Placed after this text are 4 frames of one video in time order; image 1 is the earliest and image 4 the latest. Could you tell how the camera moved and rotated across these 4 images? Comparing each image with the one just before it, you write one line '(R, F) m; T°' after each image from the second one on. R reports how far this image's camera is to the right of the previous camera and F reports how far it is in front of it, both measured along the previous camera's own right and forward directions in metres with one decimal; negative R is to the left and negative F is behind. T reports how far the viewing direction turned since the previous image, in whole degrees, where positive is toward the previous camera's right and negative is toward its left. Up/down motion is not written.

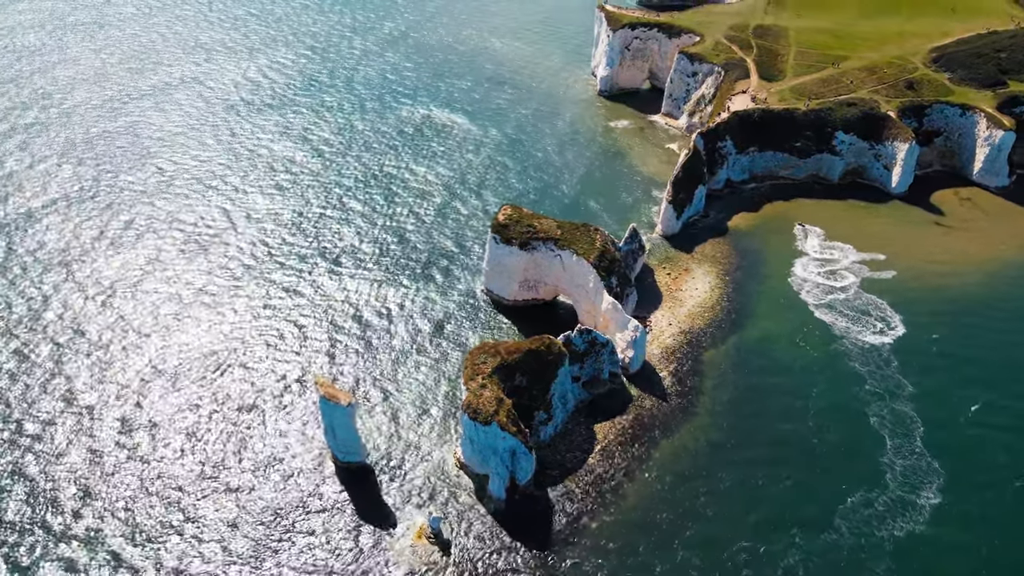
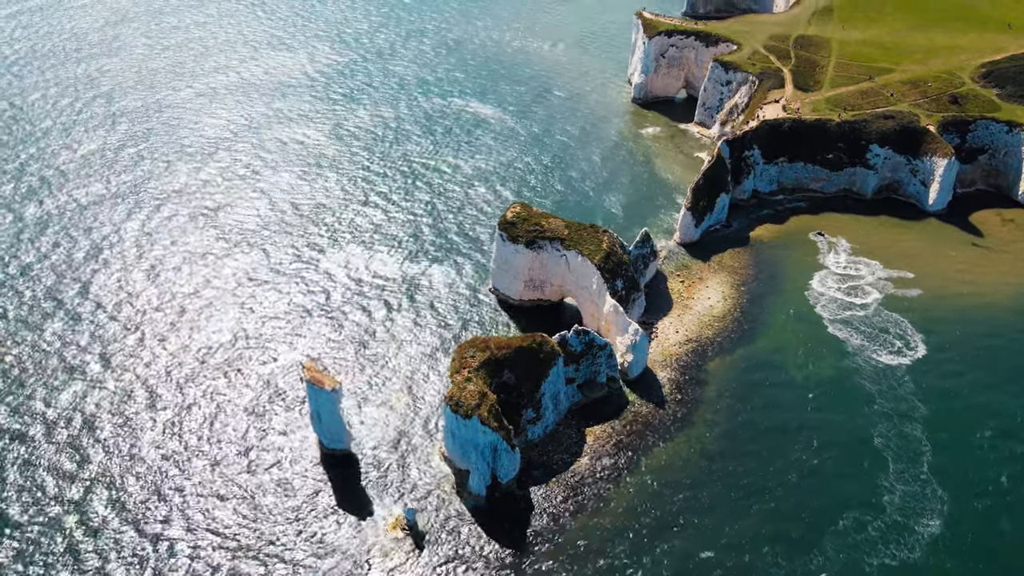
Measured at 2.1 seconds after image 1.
(+4.2, +0.8) m; -4°
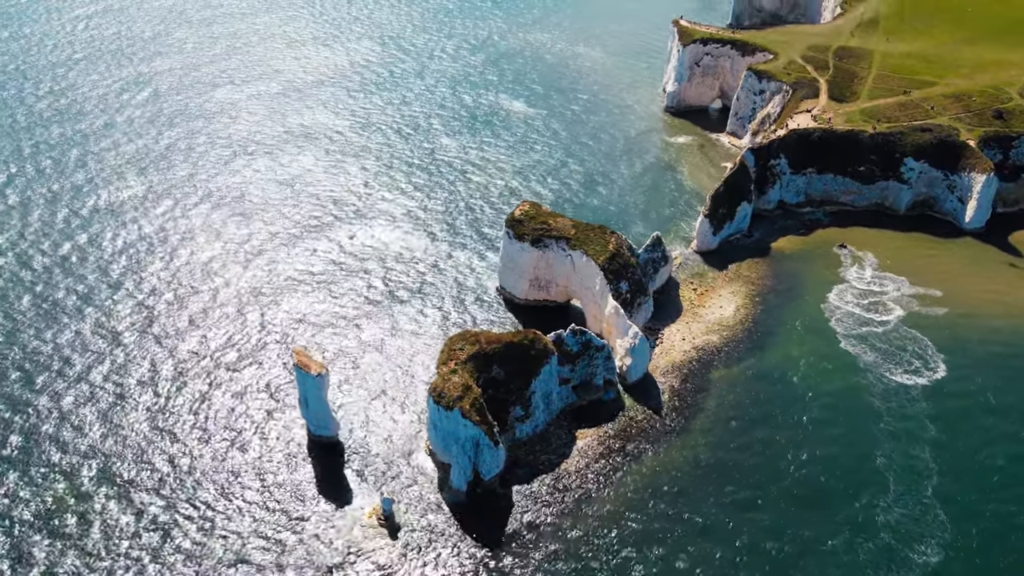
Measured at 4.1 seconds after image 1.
(+3.9, +0.9) m; -4°
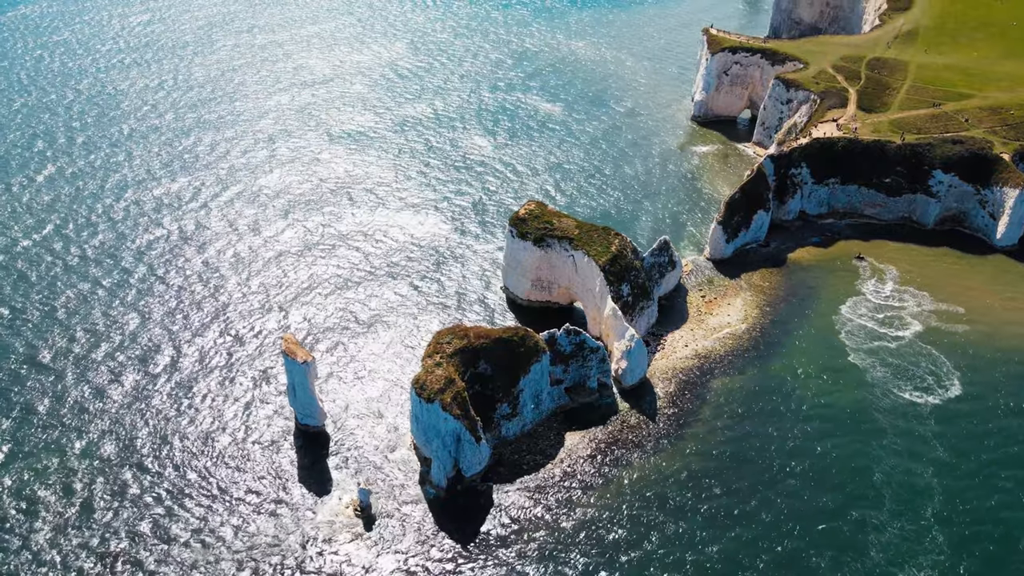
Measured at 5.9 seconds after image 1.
(+3.5, +0.9) m; -4°
